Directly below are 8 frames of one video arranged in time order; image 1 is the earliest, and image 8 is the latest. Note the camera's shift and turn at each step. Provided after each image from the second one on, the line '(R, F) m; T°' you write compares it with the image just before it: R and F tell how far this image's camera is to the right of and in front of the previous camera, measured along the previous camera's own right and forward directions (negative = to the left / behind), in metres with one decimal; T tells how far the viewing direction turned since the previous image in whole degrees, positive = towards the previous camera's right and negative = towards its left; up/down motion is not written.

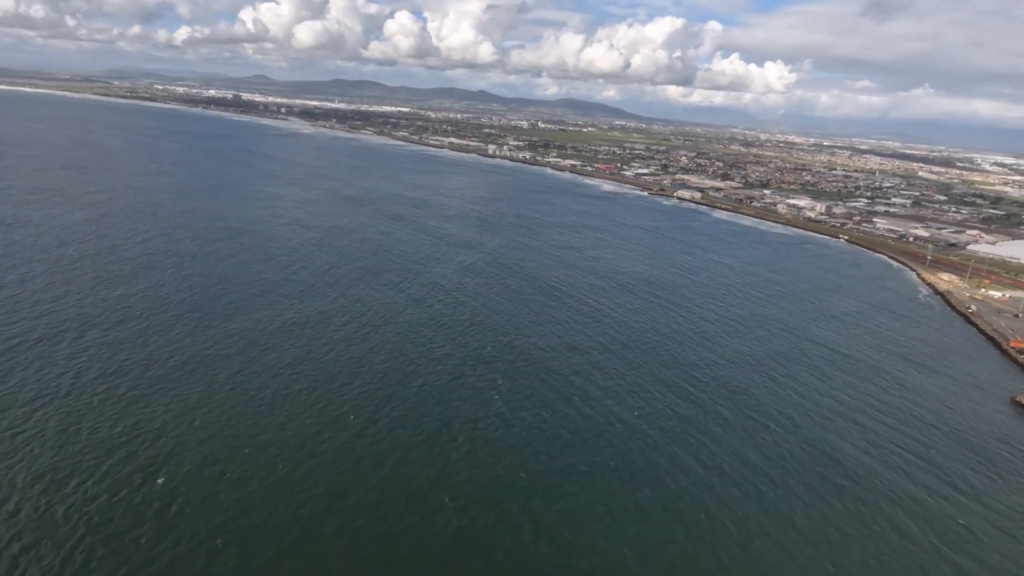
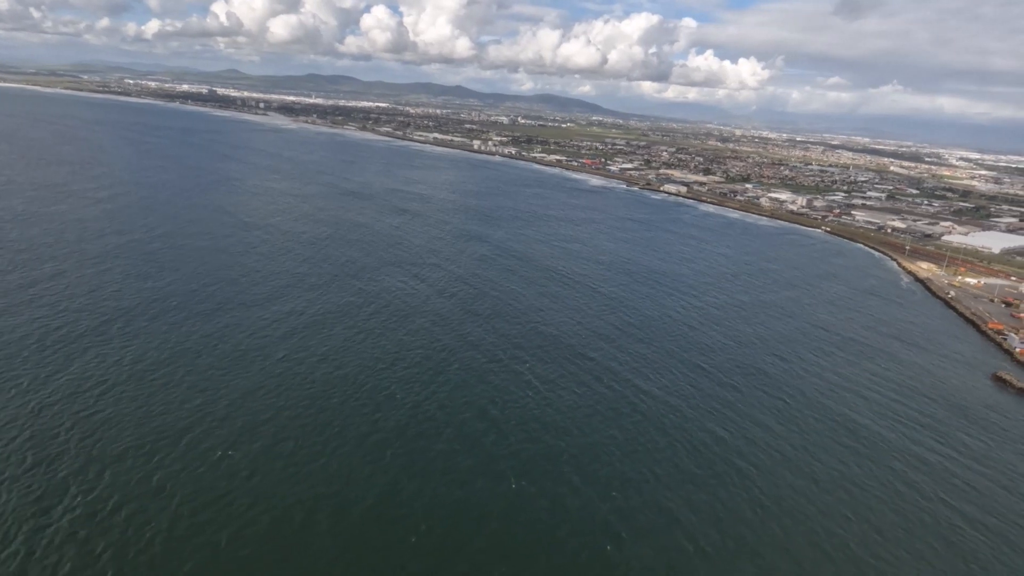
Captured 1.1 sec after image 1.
(-1.8, -1.1) m; +2°
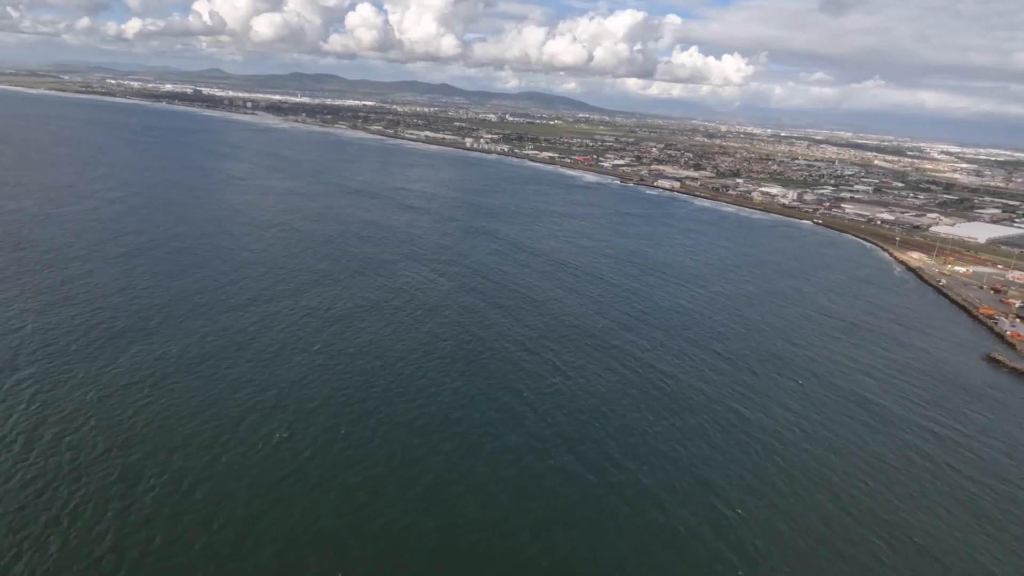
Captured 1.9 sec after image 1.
(-1.4, -0.9) m; +1°
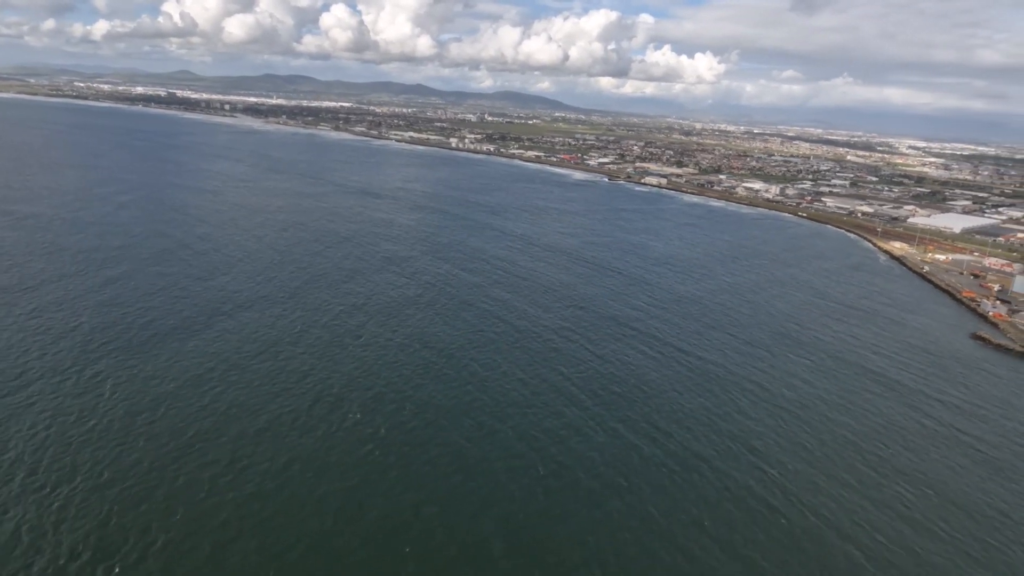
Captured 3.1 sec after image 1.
(-2.1, -1.3) m; +2°
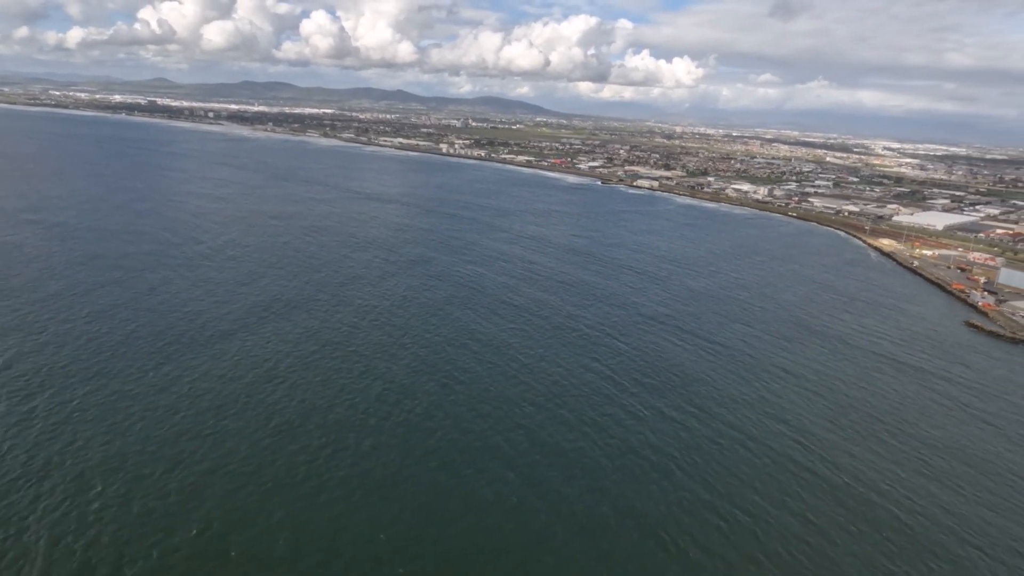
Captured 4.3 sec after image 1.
(-2.1, -1.3) m; +2°
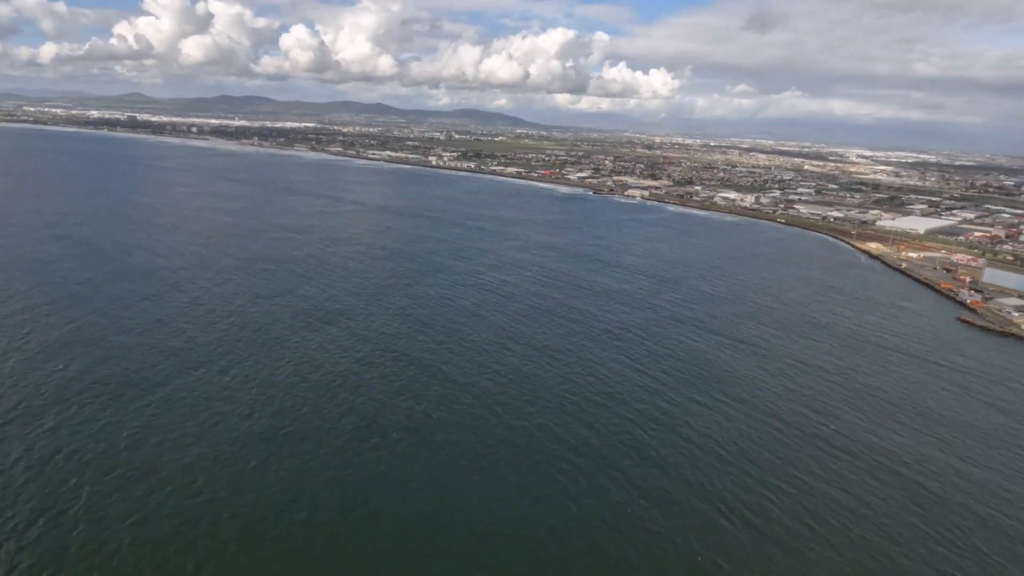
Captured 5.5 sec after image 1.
(-2.1, -1.3) m; +2°
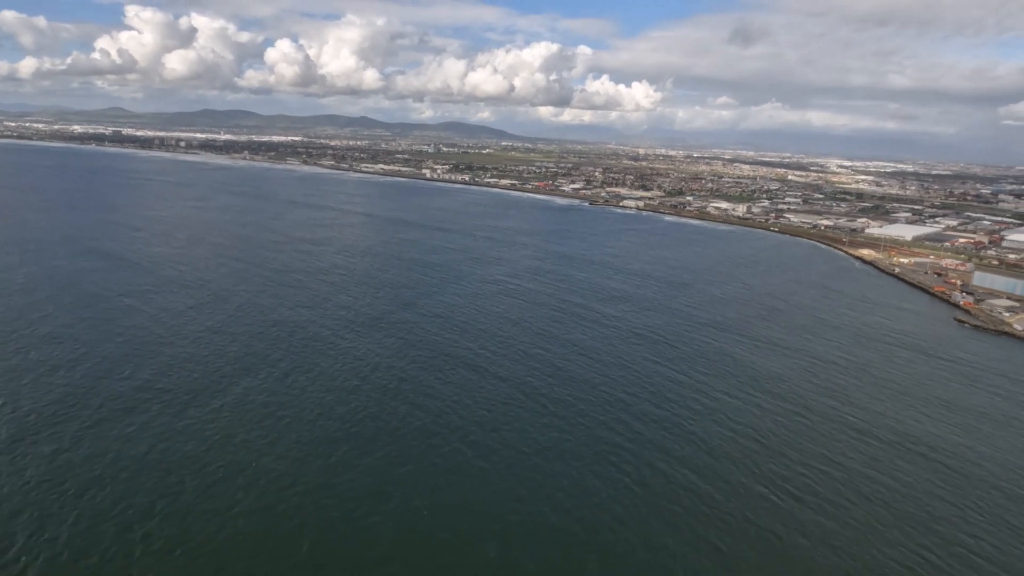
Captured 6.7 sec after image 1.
(-2.0, -1.2) m; +1°
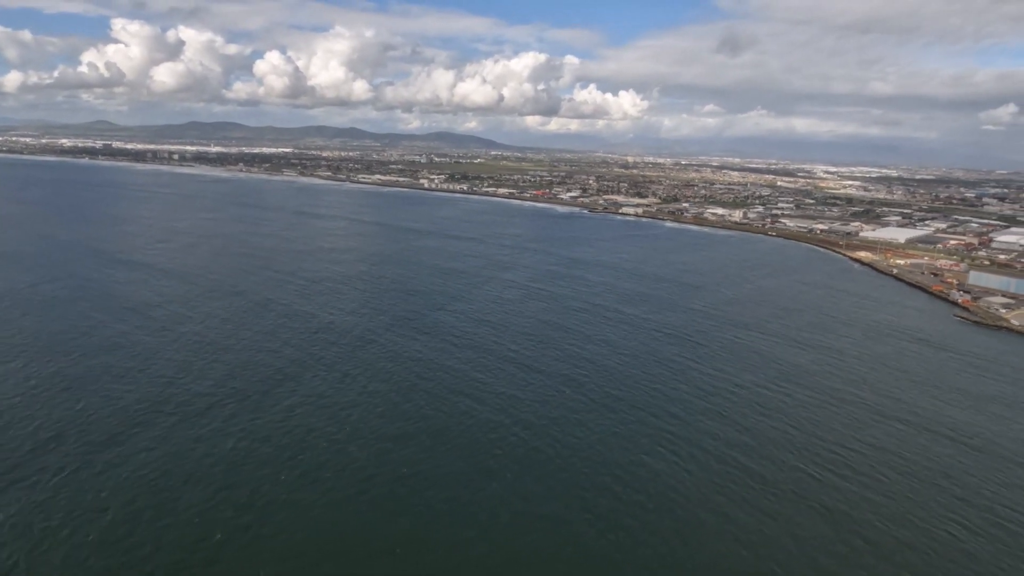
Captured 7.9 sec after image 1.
(-1.9, -1.2) m; +1°
